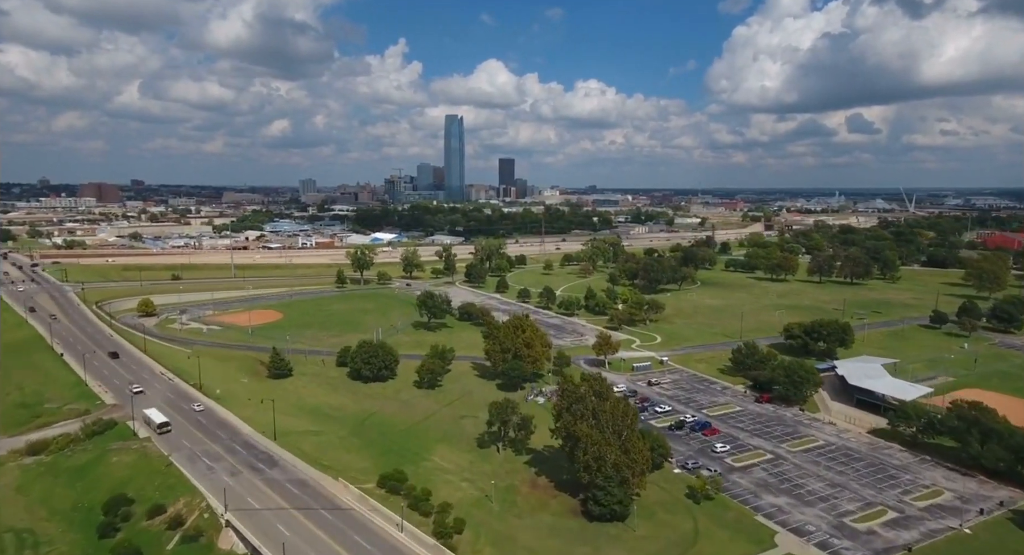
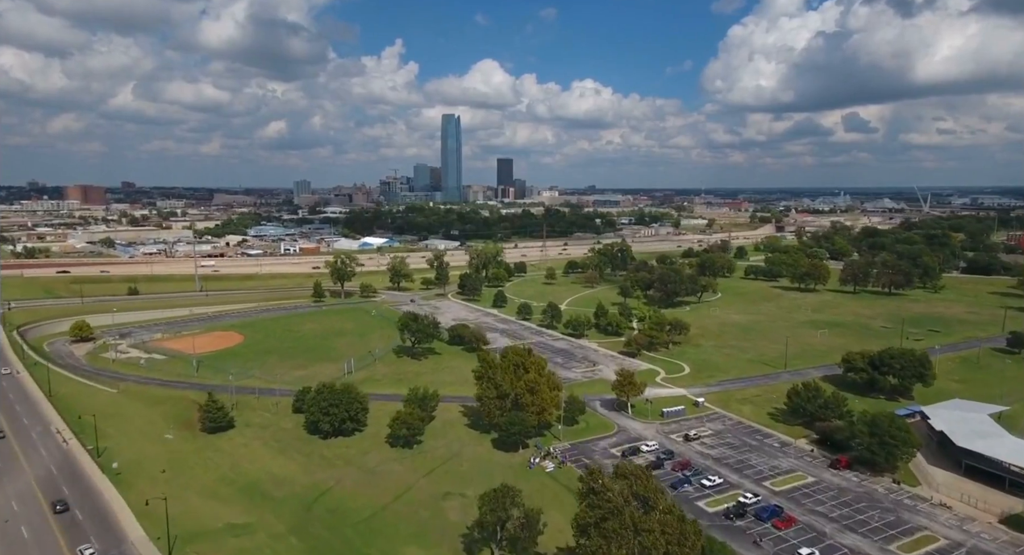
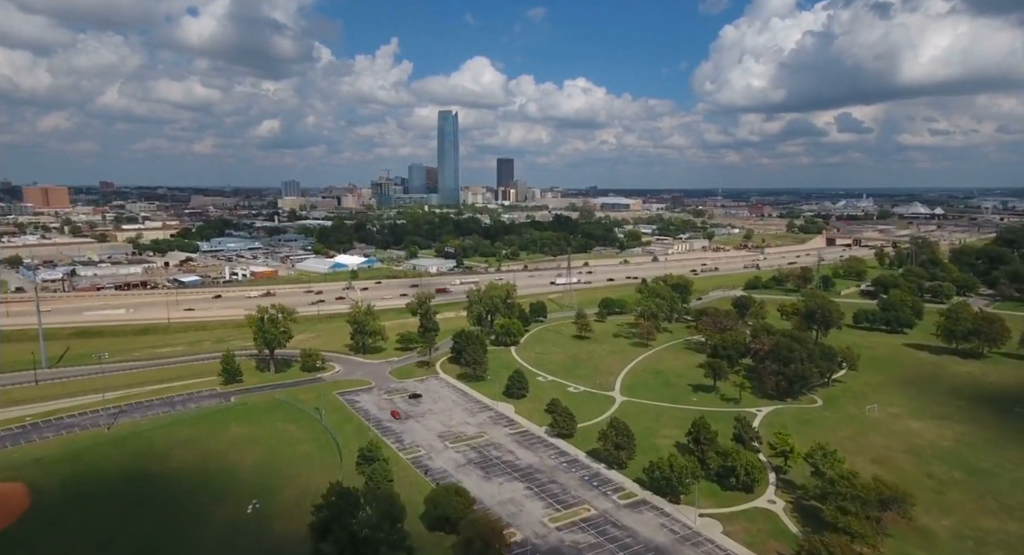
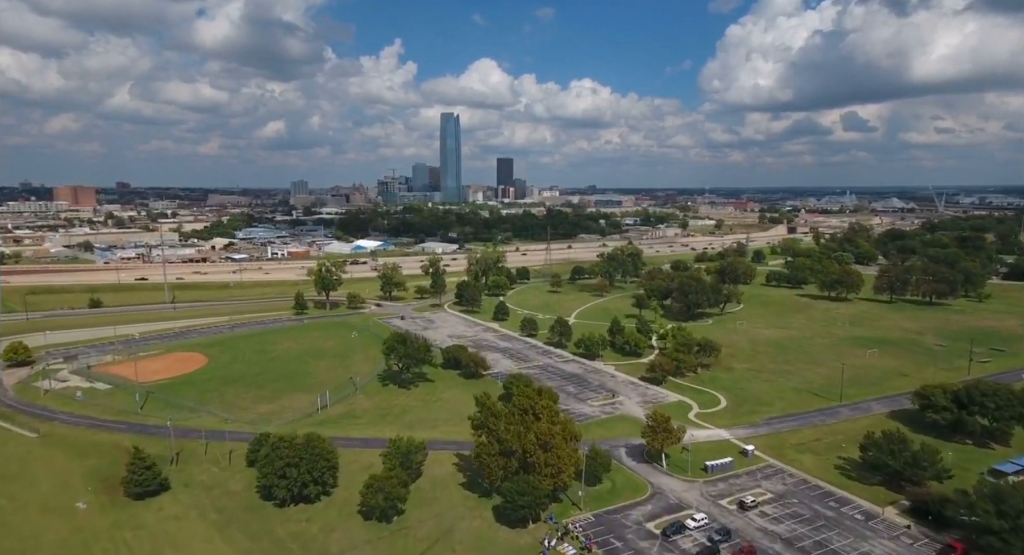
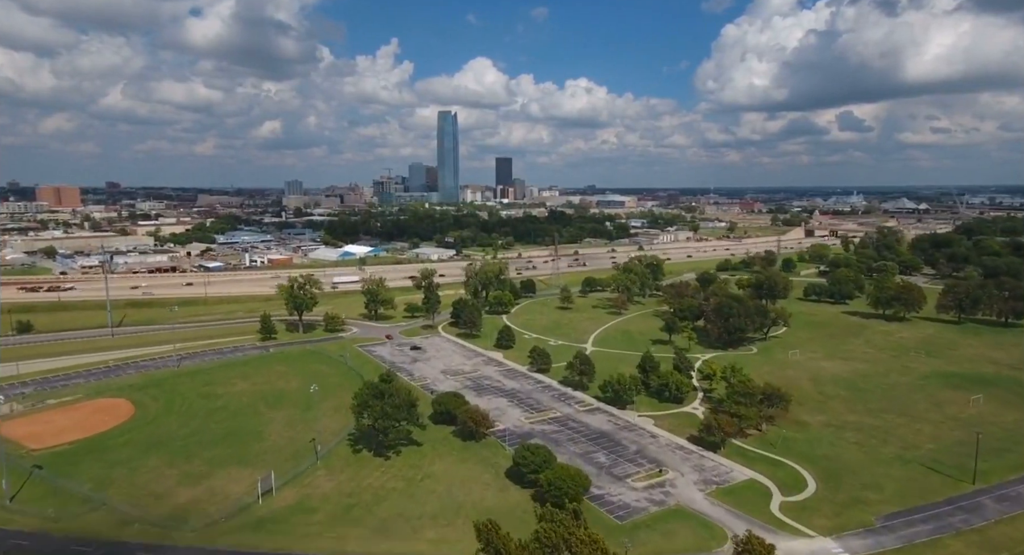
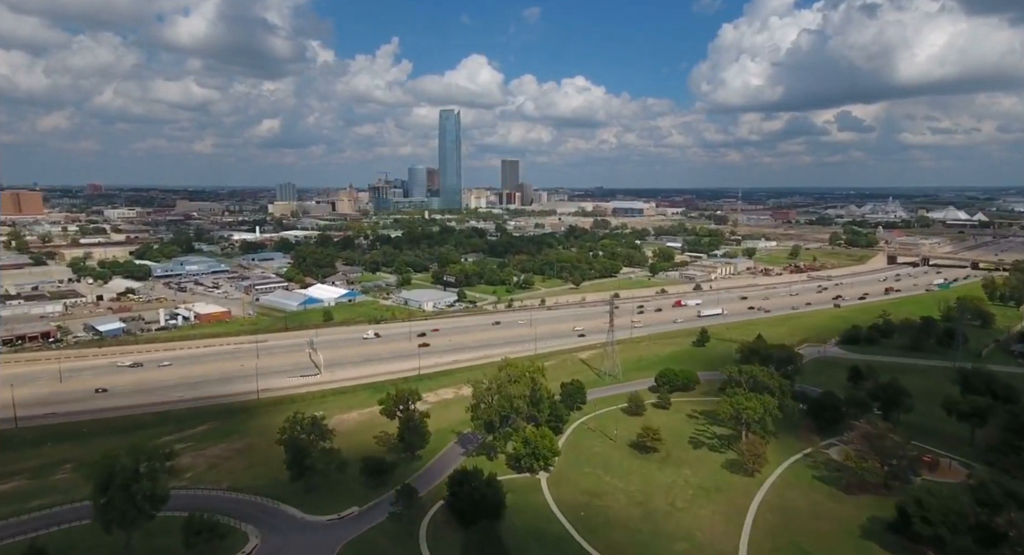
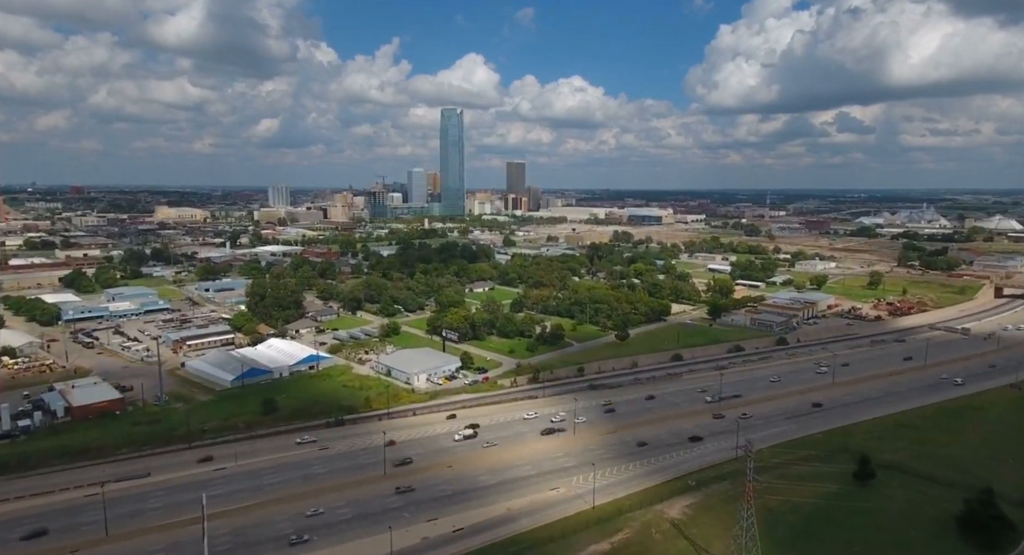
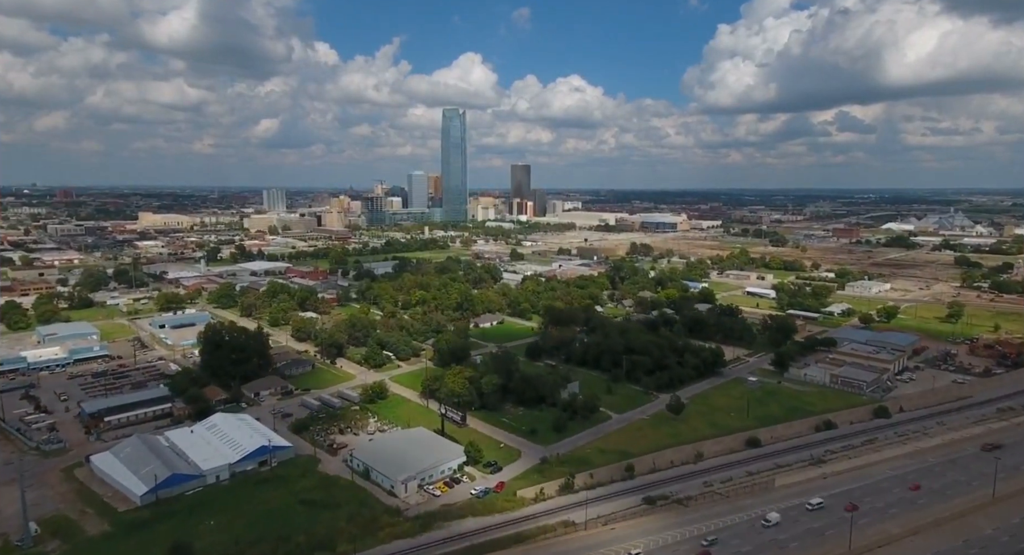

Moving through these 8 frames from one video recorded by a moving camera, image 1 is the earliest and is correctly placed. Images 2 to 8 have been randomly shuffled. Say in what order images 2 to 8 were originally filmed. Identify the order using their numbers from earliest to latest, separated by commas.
2, 4, 5, 3, 6, 7, 8
